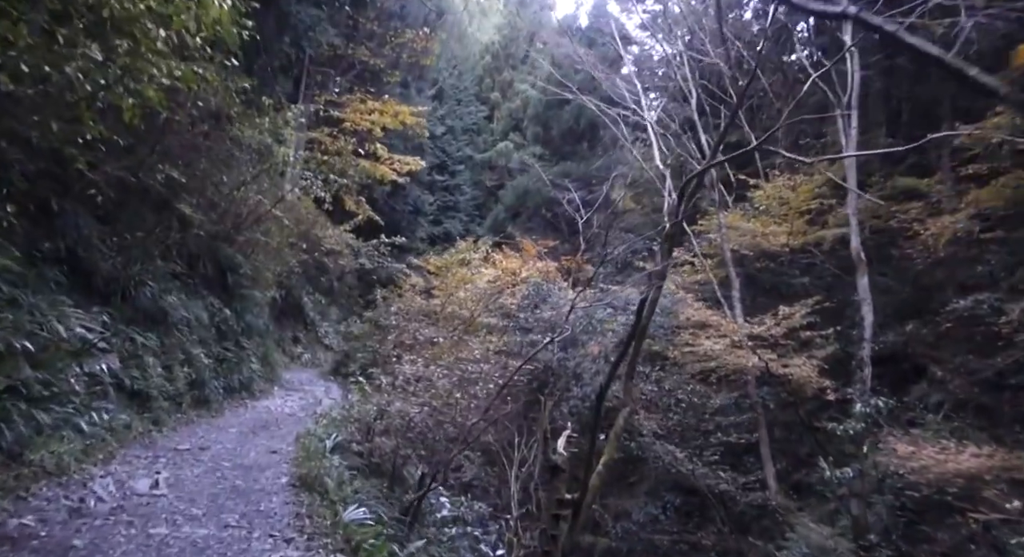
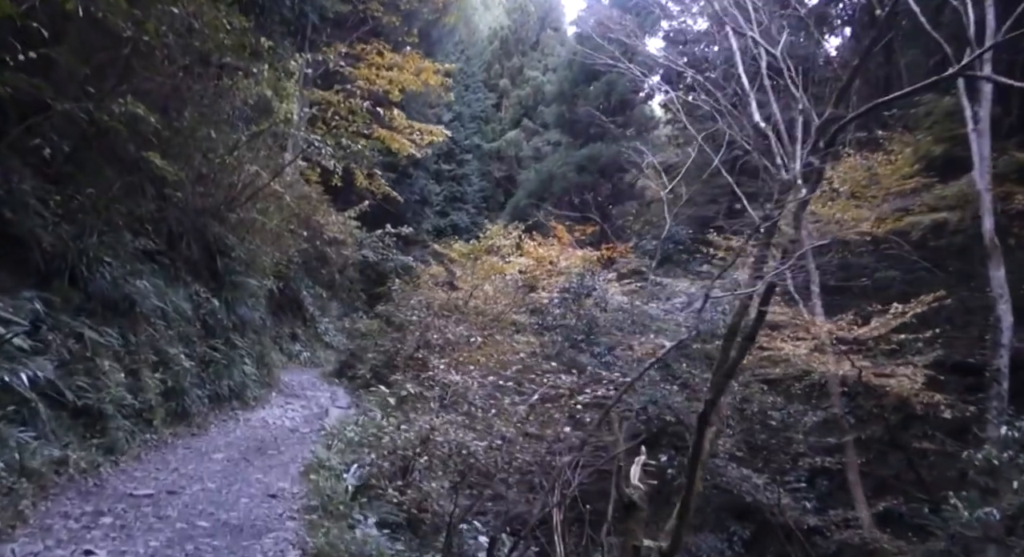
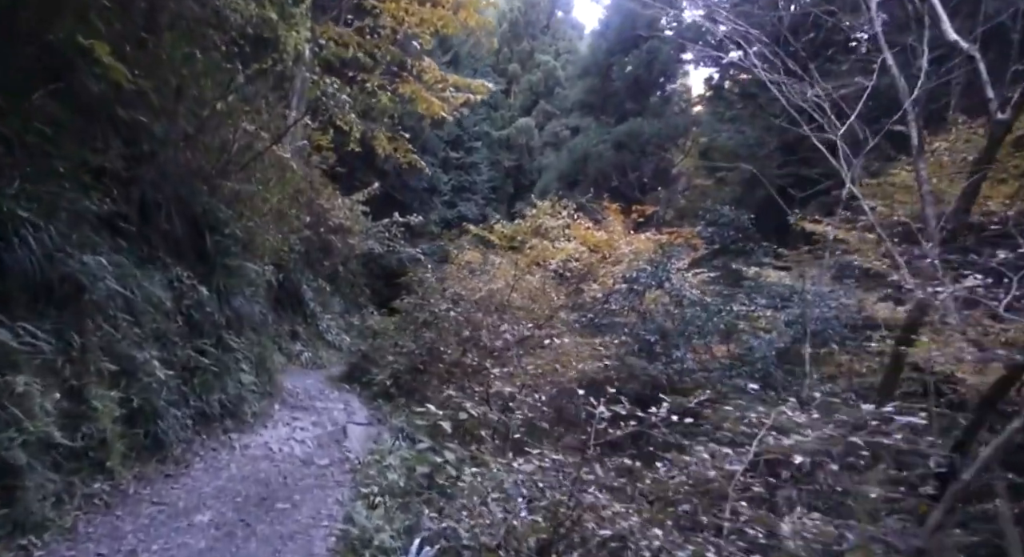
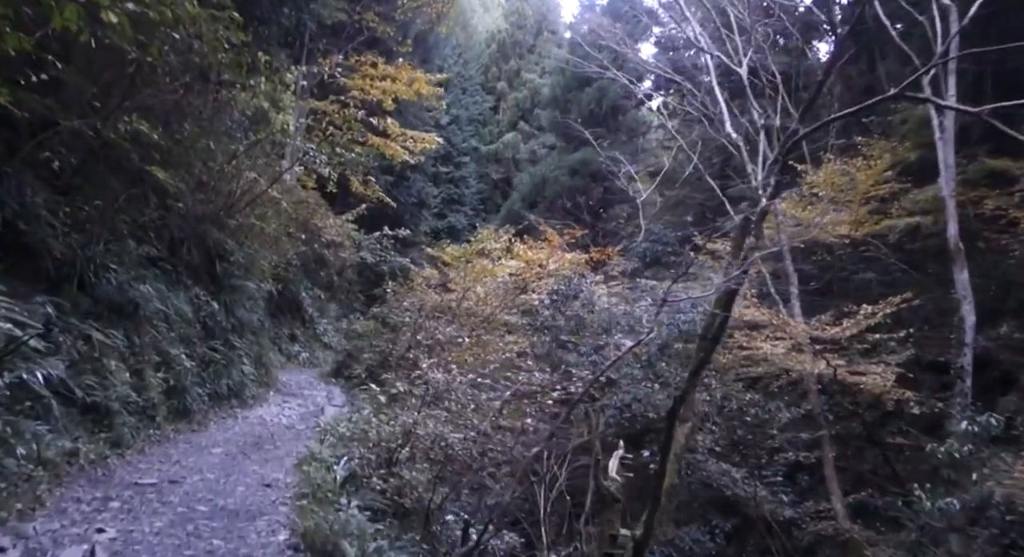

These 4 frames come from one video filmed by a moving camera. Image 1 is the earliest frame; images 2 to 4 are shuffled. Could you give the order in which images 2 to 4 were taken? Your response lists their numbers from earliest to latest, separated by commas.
4, 2, 3
